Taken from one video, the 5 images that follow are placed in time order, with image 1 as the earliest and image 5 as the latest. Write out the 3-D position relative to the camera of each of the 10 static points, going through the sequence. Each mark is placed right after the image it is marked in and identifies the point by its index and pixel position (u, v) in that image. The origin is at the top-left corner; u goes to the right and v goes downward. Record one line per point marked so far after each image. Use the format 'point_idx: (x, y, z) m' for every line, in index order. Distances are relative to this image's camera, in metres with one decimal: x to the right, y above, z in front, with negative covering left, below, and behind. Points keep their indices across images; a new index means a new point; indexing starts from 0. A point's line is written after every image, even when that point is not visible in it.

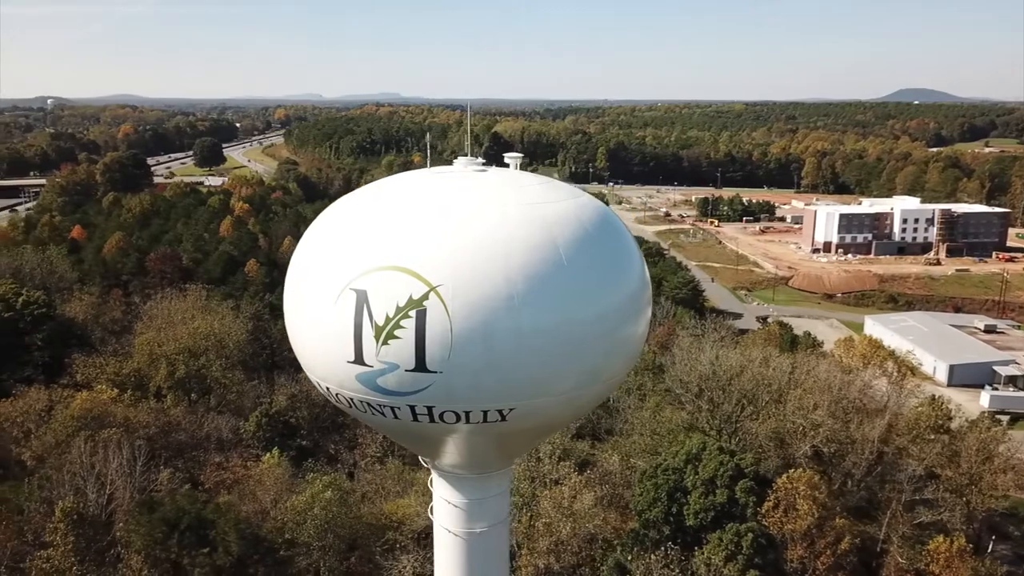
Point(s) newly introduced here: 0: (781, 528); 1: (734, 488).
0: (+3.8, -3.3, +11.3) m
1: (+3.3, -2.9, +11.8) m
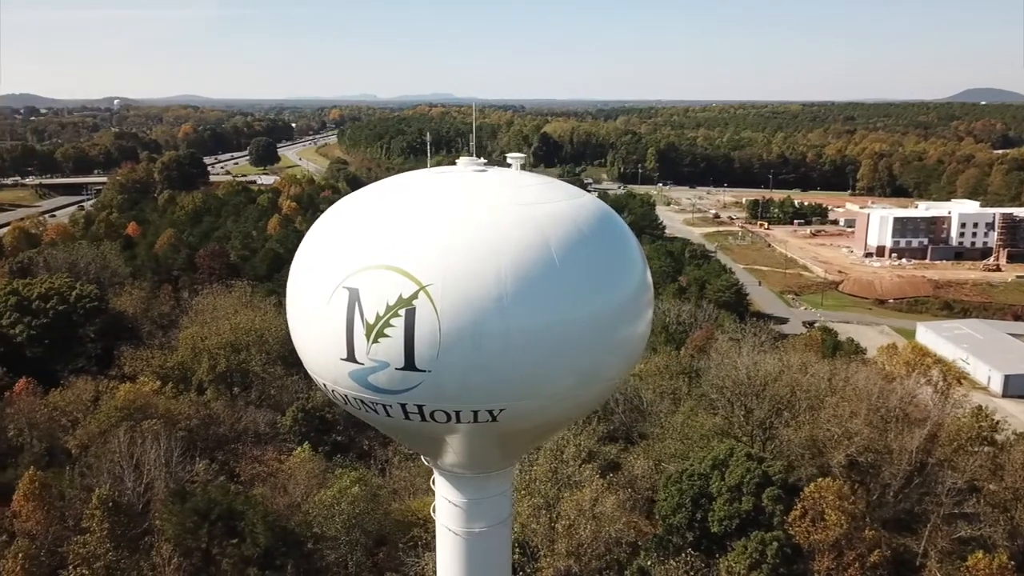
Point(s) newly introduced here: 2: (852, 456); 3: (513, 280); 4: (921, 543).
0: (+4.1, -3.4, +11.0) m
1: (+3.6, -3.0, +11.6) m
2: (+5.9, -2.9, +14.1) m
3: (0.0, 0.0, +5.0) m
4: (+6.8, -4.2, +13.3) m
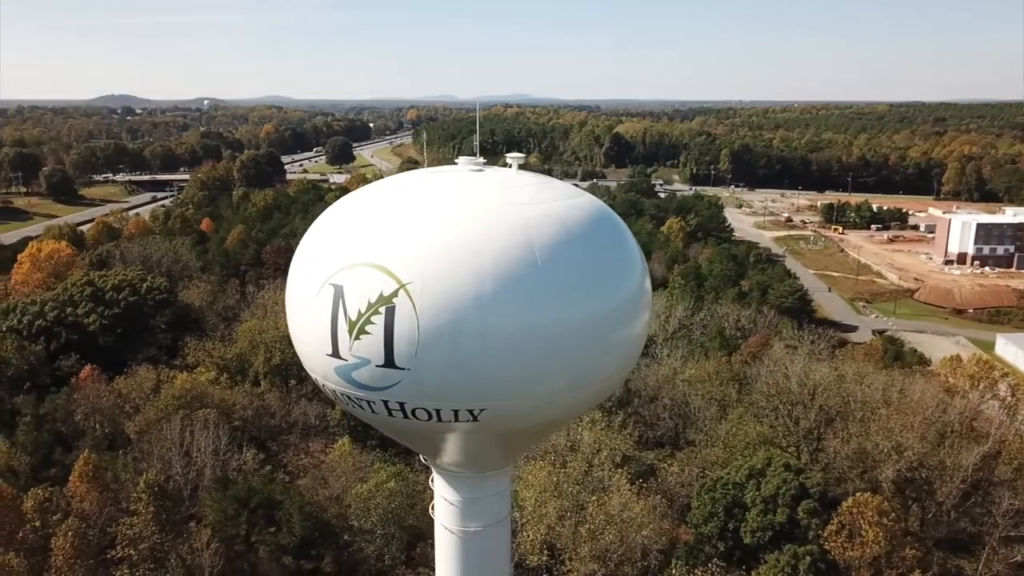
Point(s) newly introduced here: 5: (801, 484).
0: (+4.4, -3.5, +10.6) m
1: (+4.0, -3.1, +11.2) m
2: (+6.5, -3.1, +13.5) m
3: (-0.1, 0.0, +5.0) m
4: (+7.3, -4.4, +12.7) m
5: (+4.1, -2.8, +11.5) m
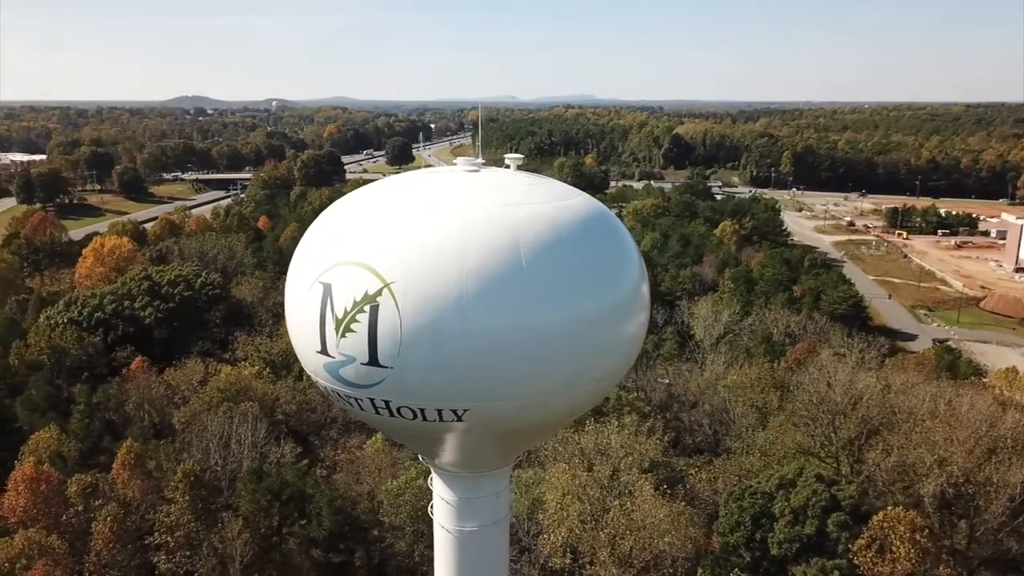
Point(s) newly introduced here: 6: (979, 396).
0: (+4.6, -3.6, +10.3) m
1: (+4.3, -3.2, +10.9) m
2: (+7.0, -3.2, +13.0) m
3: (-0.2, 0.0, +5.0) m
4: (+7.6, -4.5, +12.1) m
5: (+4.4, -2.9, +11.2) m
6: (+9.2, -2.1, +15.9) m
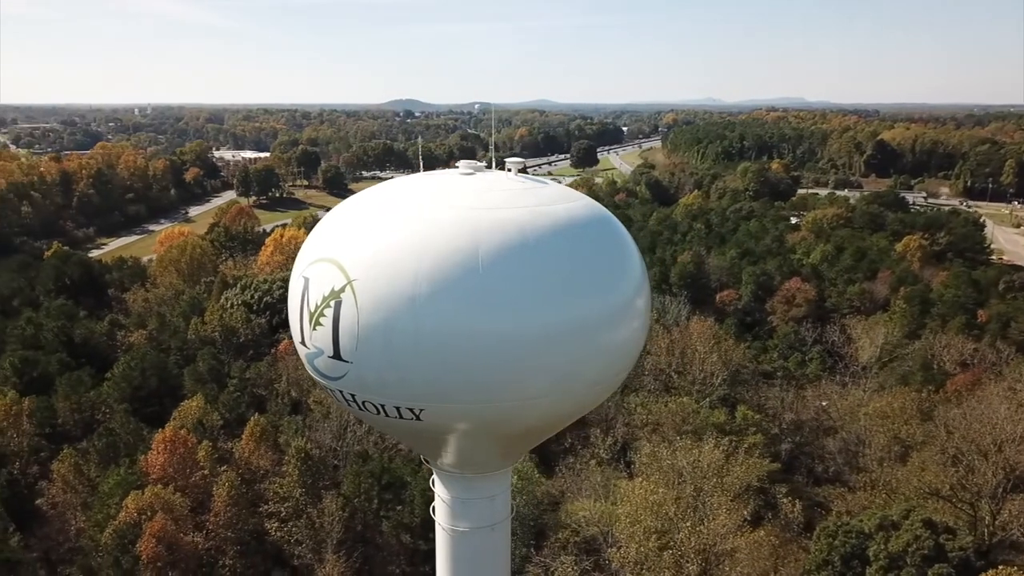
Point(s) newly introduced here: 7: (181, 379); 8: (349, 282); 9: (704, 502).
0: (+5.2, -3.9, +9.1) m
1: (+5.1, -3.5, +9.8) m
2: (+8.2, -3.7, +11.2) m
3: (-0.5, 0.0, +5.0) m
4: (+8.5, -5.0, +10.2) m
5: (+5.3, -3.2, +10.0) m
6: (+11.1, -2.7, +13.5) m
7: (-7.9, -2.2, +19.3) m
8: (-1.0, 0.0, +5.2) m
9: (+2.8, -3.1, +11.7) m
